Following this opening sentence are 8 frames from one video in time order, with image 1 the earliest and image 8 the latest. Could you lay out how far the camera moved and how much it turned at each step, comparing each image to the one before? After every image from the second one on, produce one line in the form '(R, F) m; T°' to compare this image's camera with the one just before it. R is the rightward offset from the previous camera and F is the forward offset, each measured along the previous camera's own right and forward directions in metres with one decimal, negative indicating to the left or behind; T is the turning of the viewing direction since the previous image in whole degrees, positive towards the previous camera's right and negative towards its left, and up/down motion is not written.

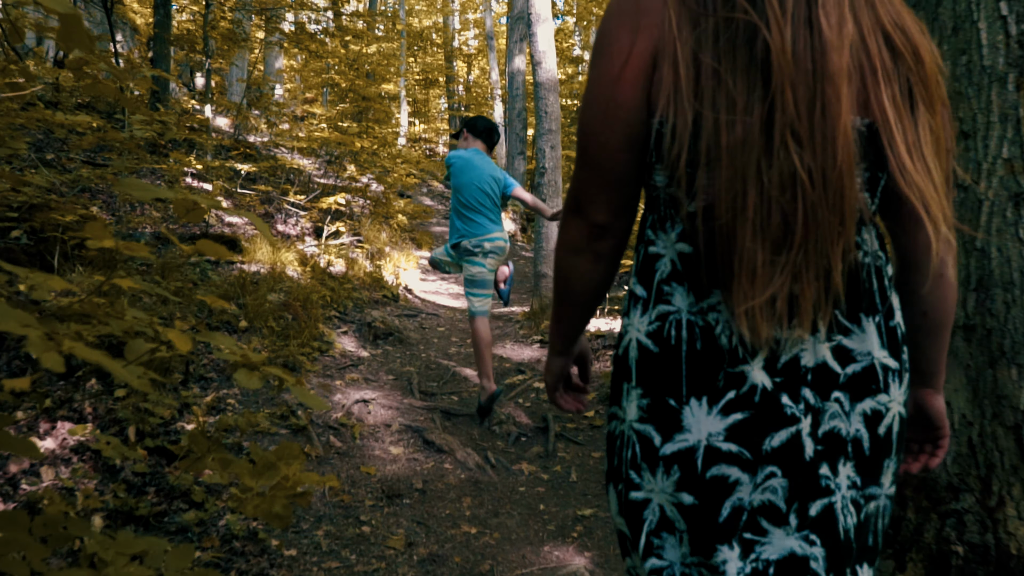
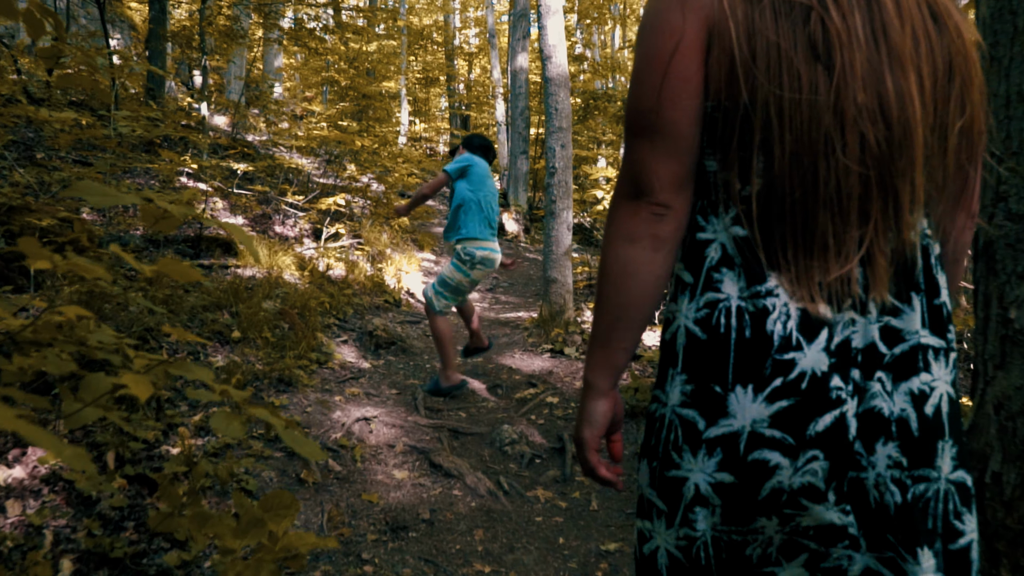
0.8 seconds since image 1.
(-0.1, +0.3) m; 0°
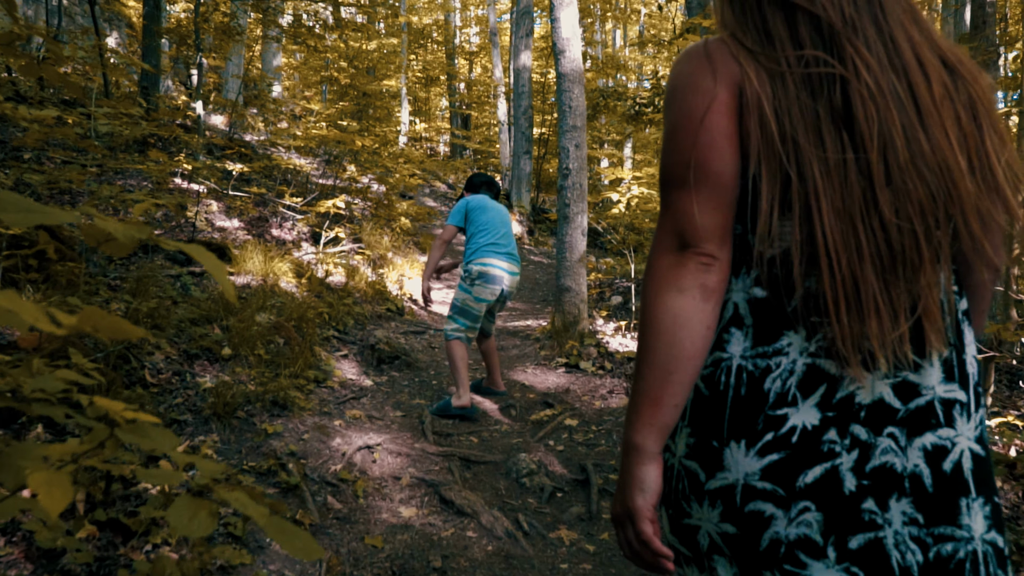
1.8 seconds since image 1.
(-0.1, +0.4) m; 0°
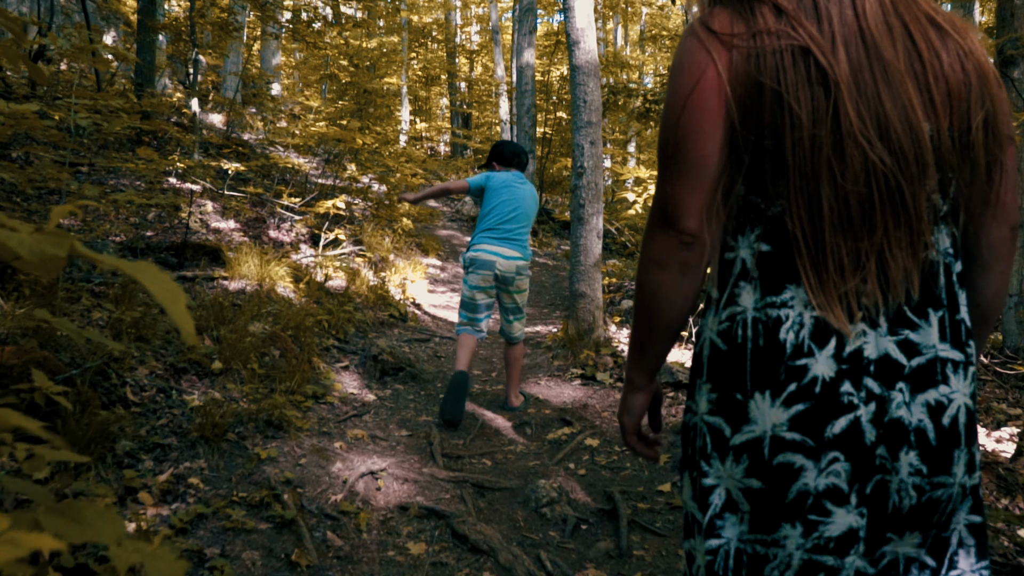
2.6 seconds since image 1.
(-0.1, +0.4) m; 0°
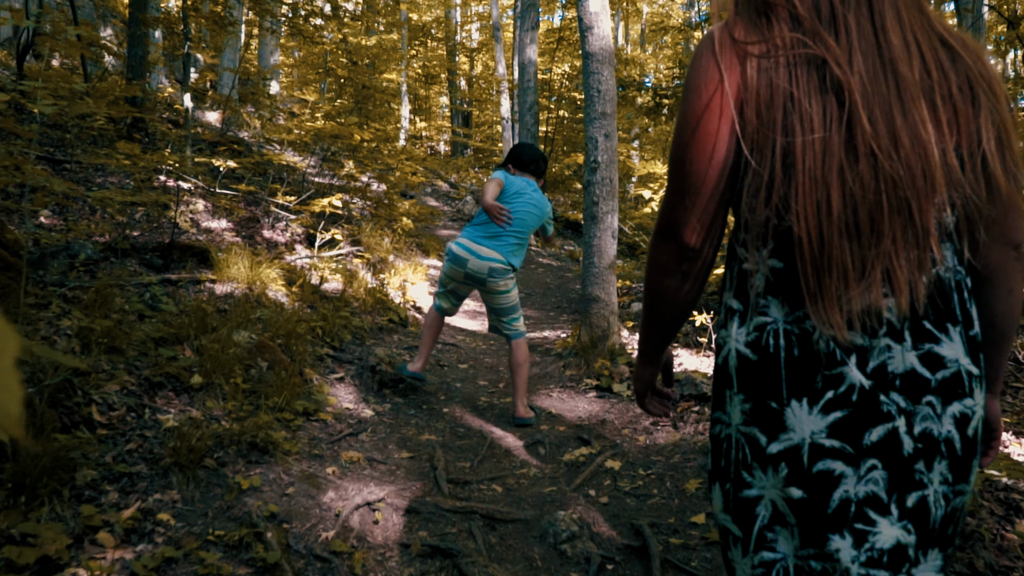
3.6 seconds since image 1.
(-0.1, +0.4) m; 0°
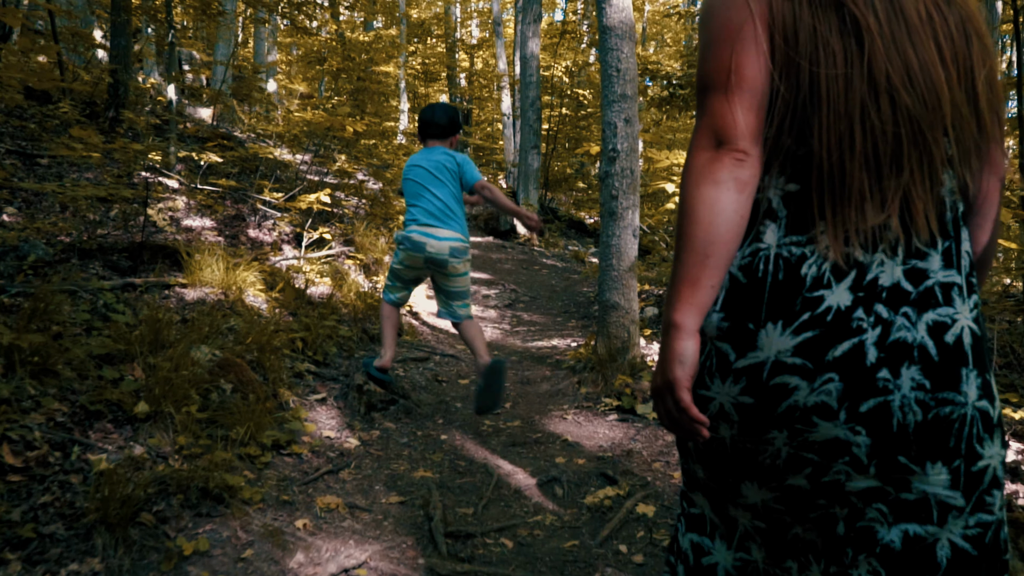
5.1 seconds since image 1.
(-0.1, +0.7) m; 0°
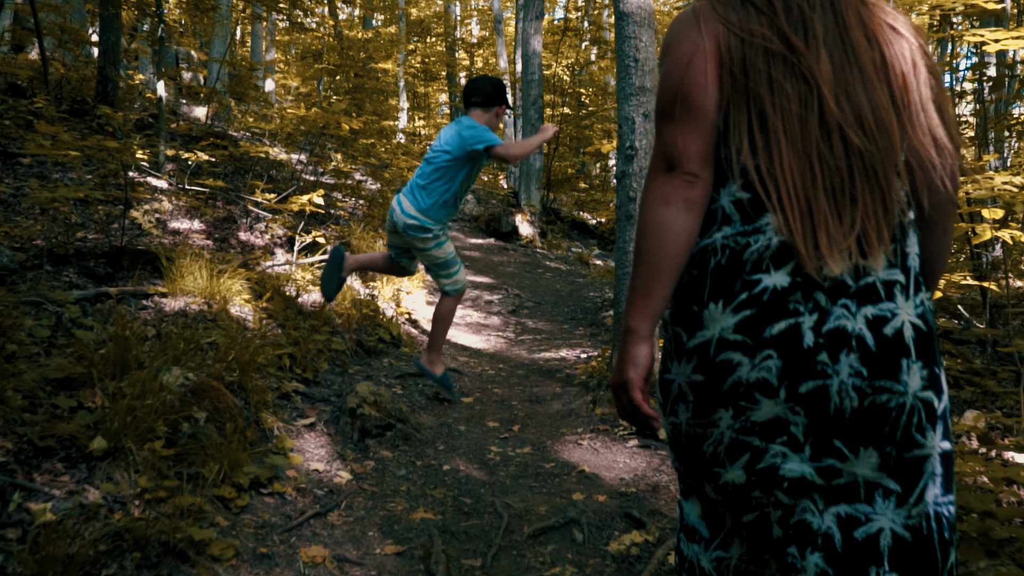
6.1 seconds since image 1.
(-0.1, +0.4) m; 0°
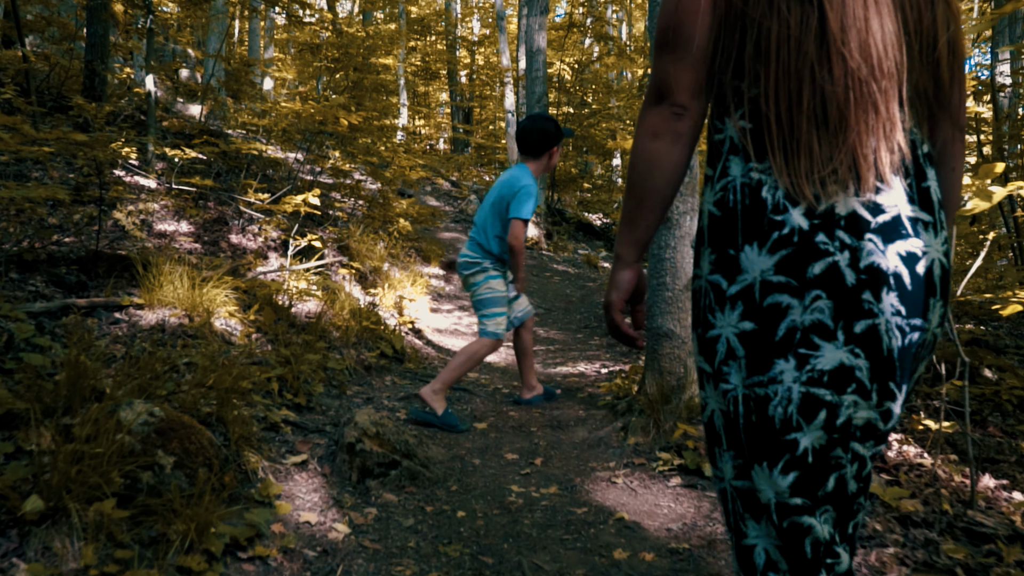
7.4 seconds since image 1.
(-0.1, +0.5) m; 0°
